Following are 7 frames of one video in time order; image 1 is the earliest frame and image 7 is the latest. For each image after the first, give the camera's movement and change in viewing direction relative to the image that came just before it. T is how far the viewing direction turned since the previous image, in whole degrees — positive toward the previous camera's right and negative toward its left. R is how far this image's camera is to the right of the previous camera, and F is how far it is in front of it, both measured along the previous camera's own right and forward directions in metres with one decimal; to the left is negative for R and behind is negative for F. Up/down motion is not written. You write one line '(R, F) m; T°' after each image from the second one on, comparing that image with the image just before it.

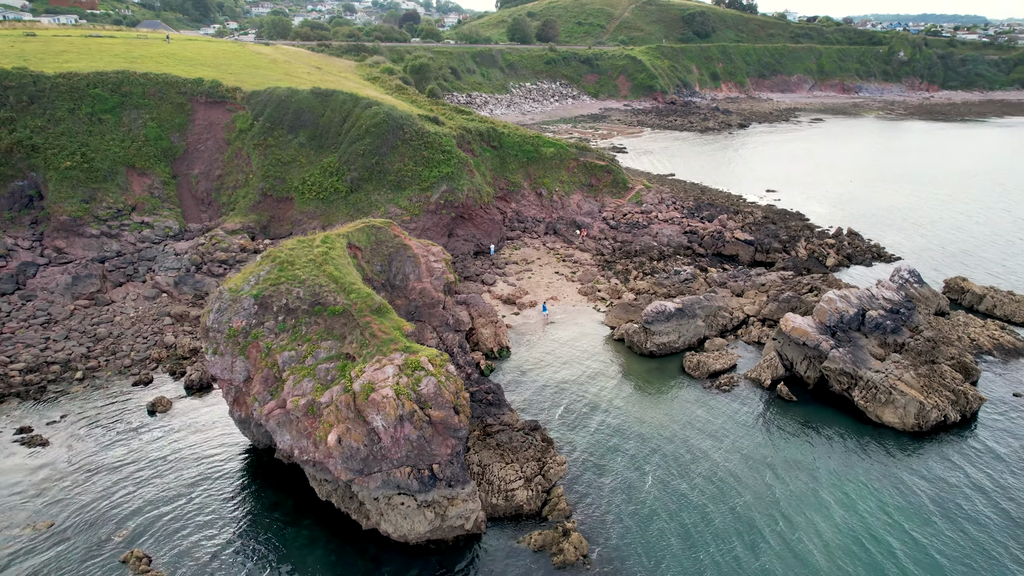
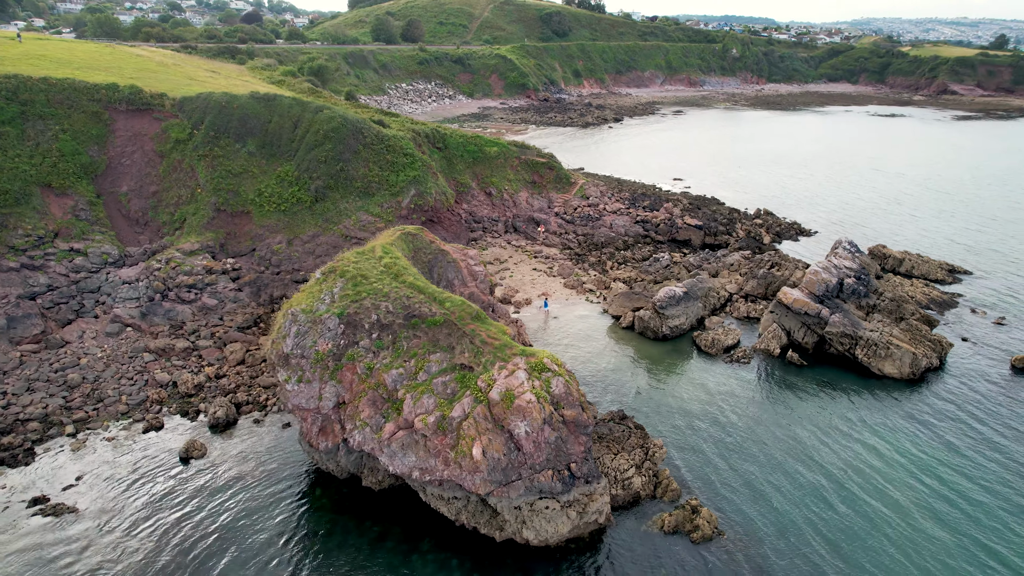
(-7.8, +0.8) m; +13°
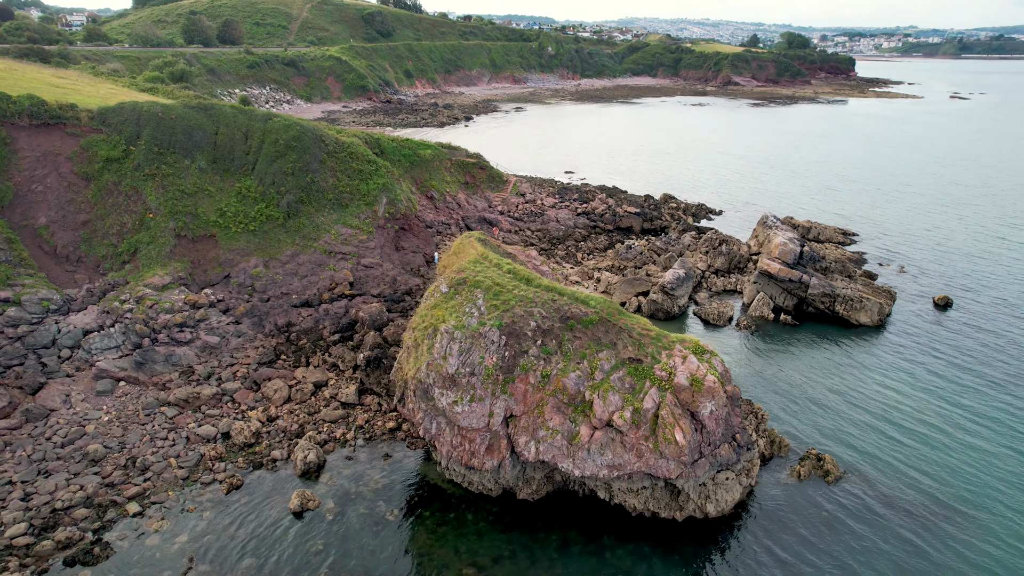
(-10.3, +1.4) m; +17°
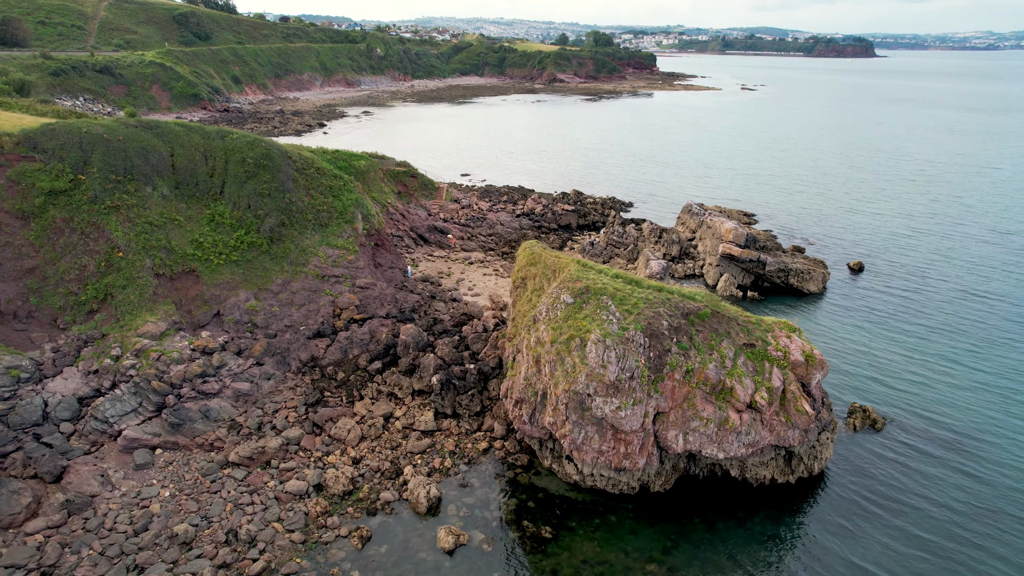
(-9.5, +1.1) m; +16°
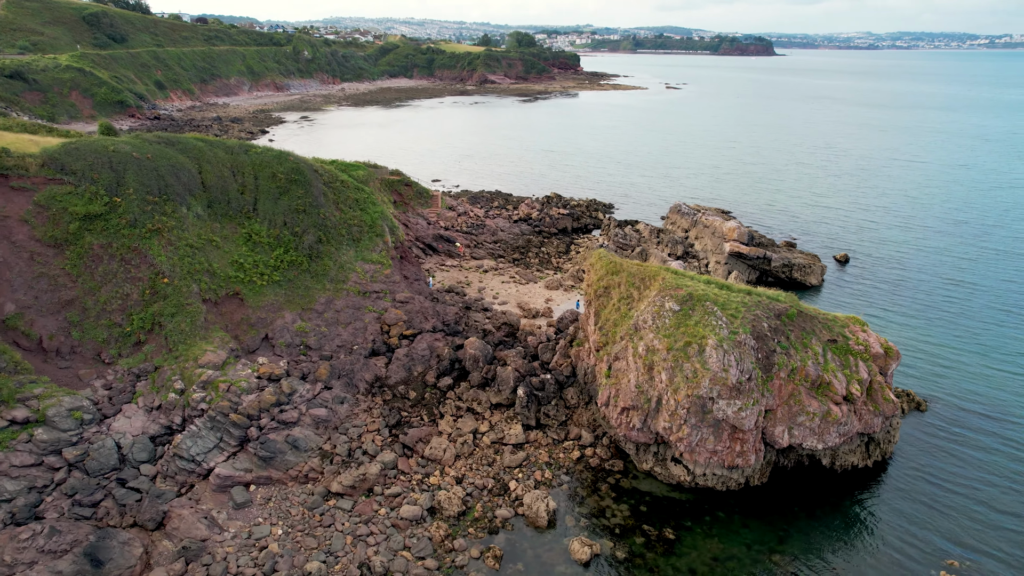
(-6.1, +0.2) m; +7°
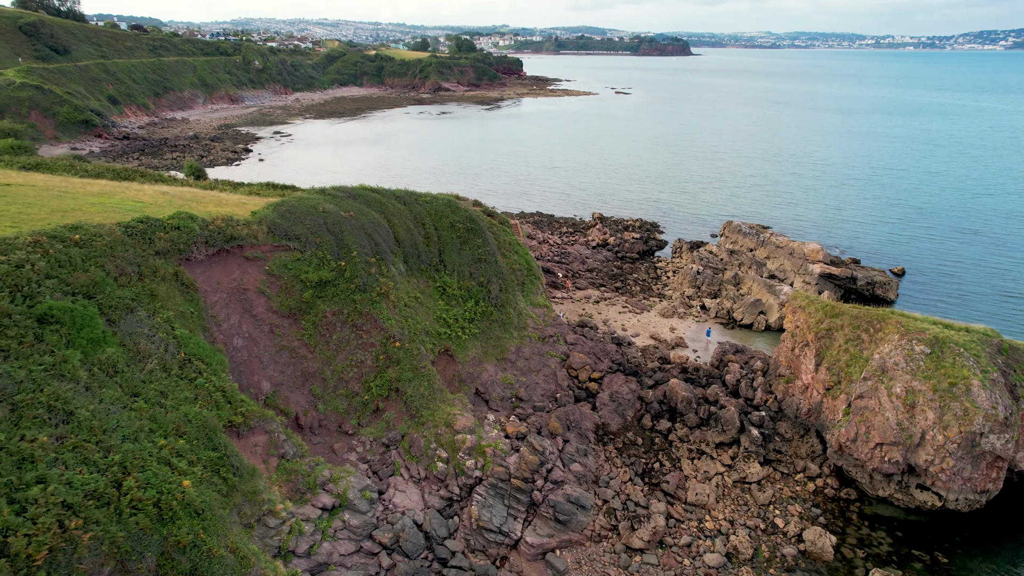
(-12.3, 0.0) m; +7°
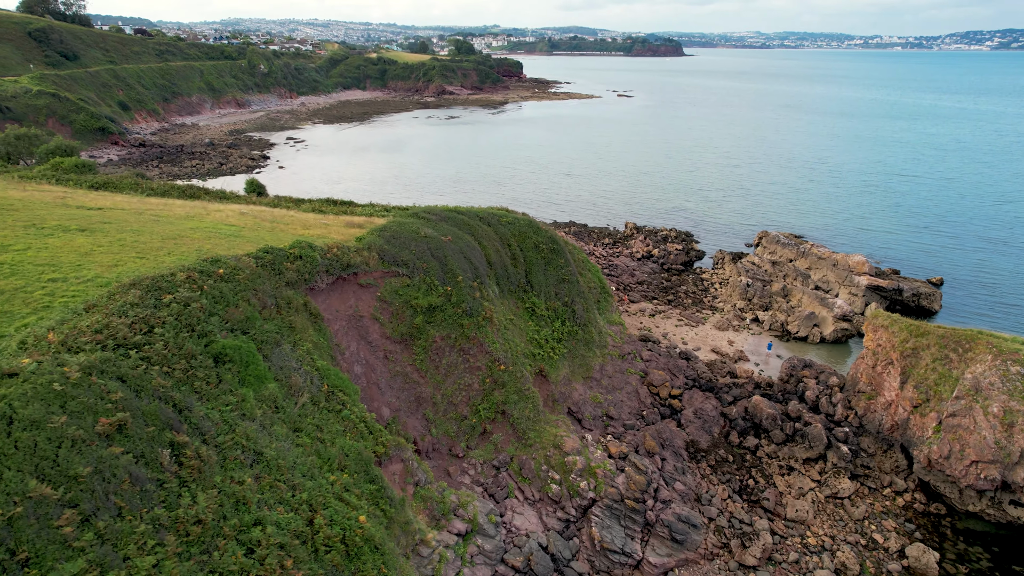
(-4.5, -0.5) m; +1°
